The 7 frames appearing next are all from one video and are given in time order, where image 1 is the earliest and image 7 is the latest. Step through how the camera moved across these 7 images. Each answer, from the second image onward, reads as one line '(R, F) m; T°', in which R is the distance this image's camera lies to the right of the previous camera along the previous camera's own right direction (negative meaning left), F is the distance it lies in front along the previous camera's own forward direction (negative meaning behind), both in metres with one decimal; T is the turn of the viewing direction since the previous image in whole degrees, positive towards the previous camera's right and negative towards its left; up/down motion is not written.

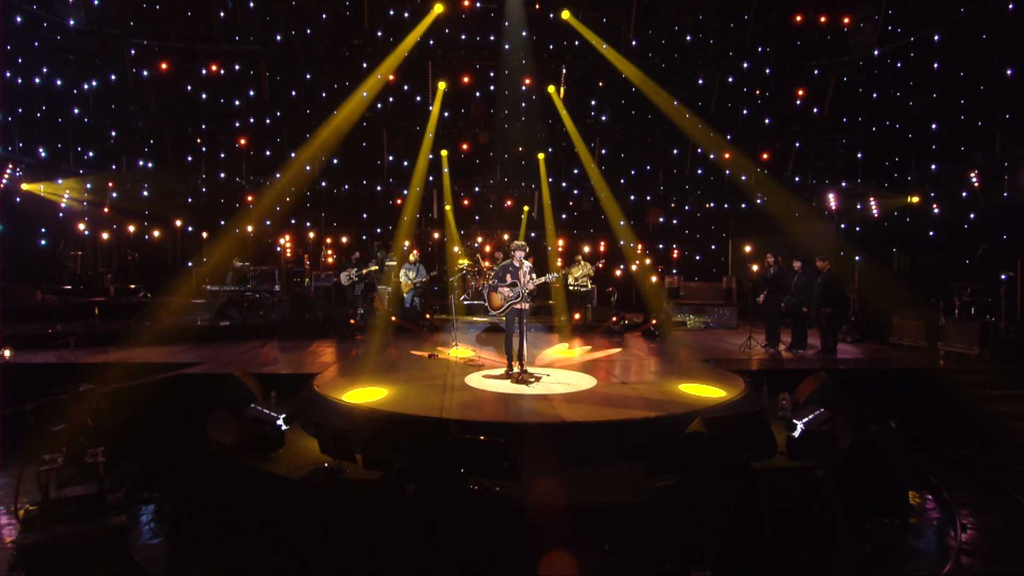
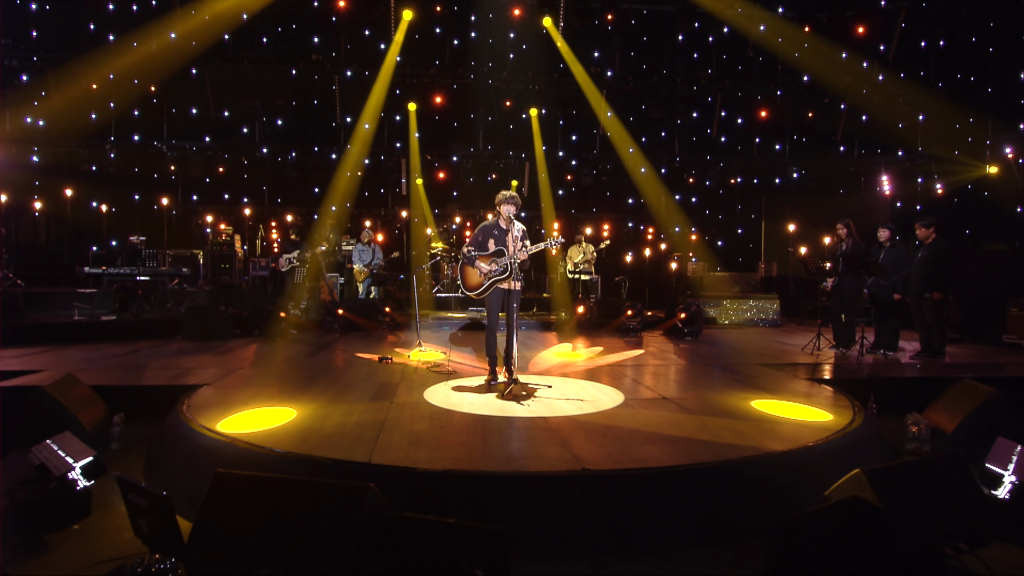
(0.0, +2.7) m; +1°
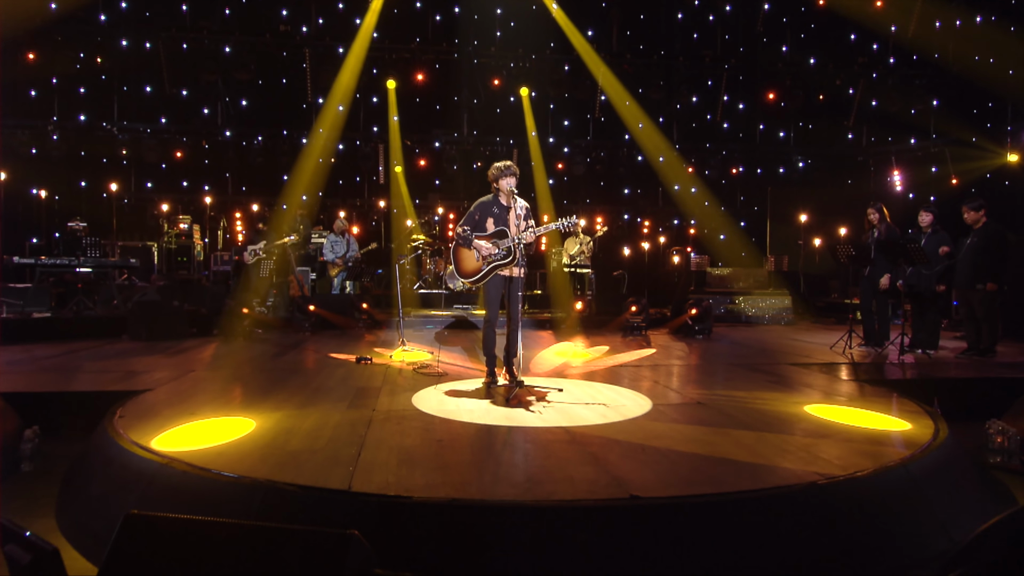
(-0.2, +0.9) m; +2°
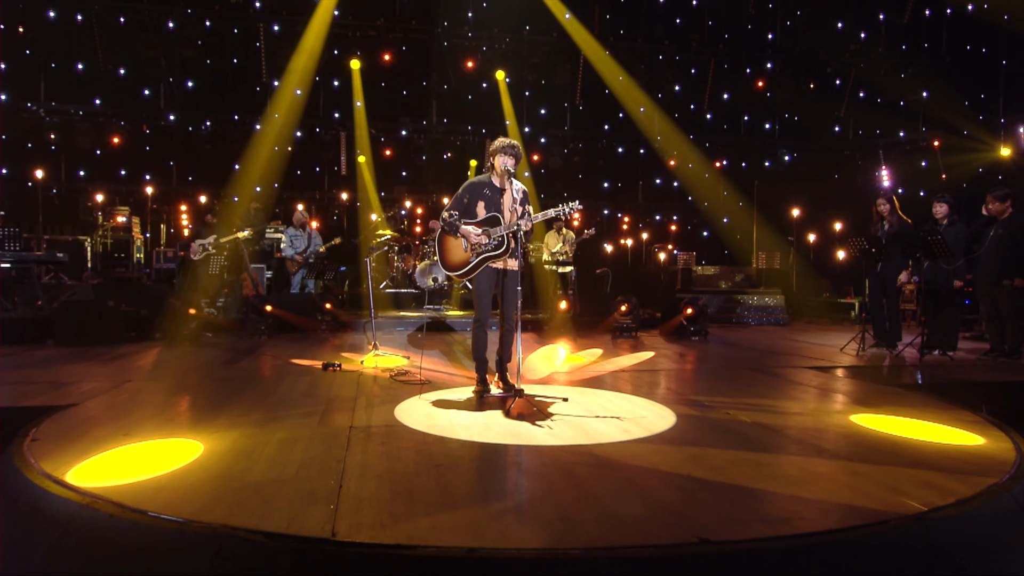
(-0.3, +0.7) m; +4°
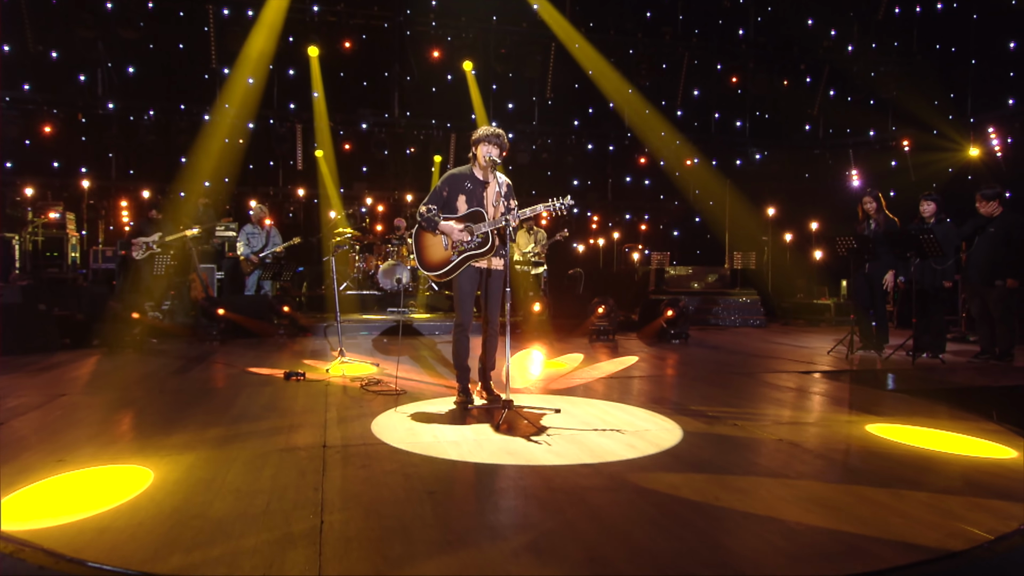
(-0.2, +0.4) m; +4°
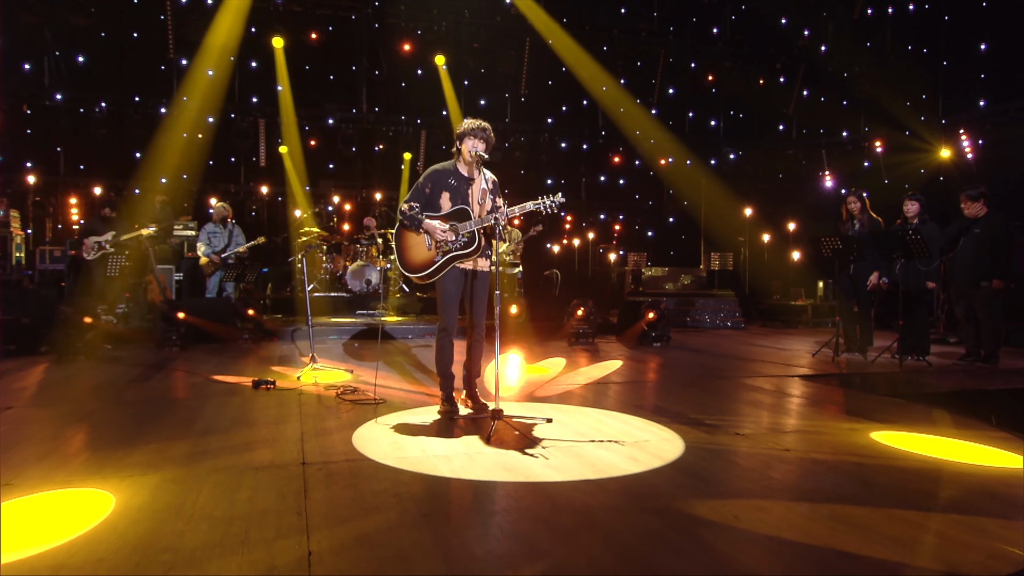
(-0.2, +0.2) m; +3°
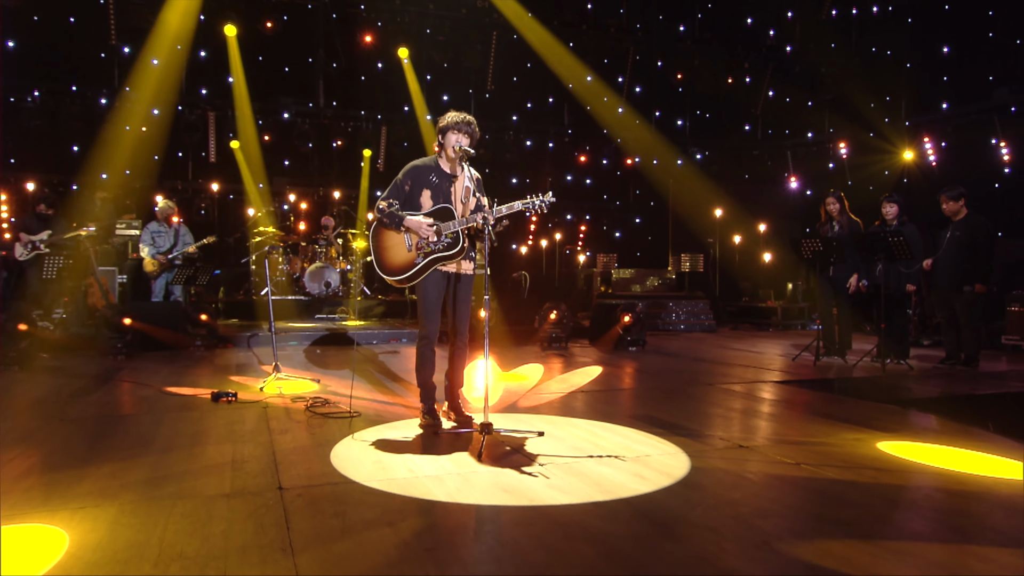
(-0.2, +0.3) m; +4°
